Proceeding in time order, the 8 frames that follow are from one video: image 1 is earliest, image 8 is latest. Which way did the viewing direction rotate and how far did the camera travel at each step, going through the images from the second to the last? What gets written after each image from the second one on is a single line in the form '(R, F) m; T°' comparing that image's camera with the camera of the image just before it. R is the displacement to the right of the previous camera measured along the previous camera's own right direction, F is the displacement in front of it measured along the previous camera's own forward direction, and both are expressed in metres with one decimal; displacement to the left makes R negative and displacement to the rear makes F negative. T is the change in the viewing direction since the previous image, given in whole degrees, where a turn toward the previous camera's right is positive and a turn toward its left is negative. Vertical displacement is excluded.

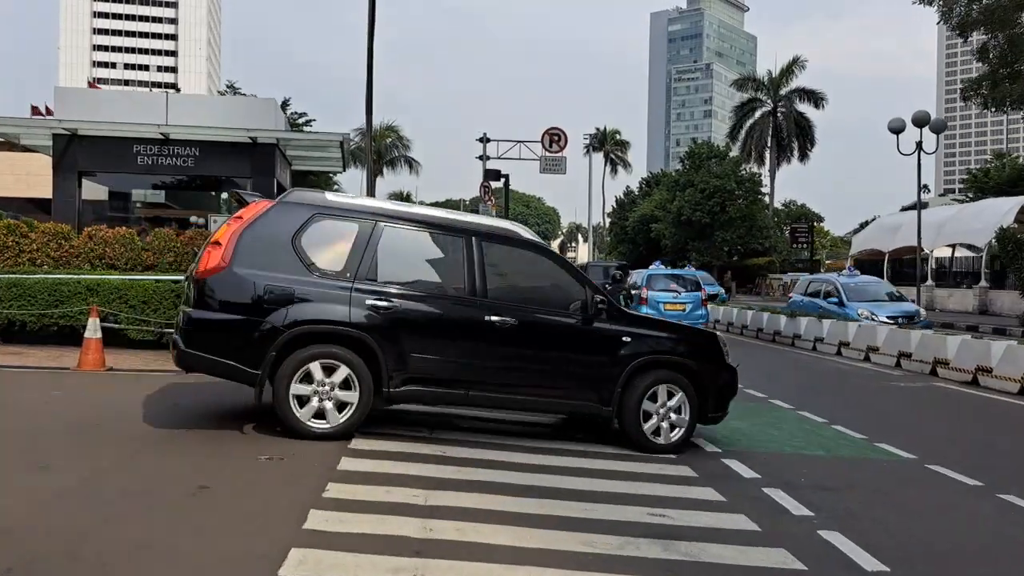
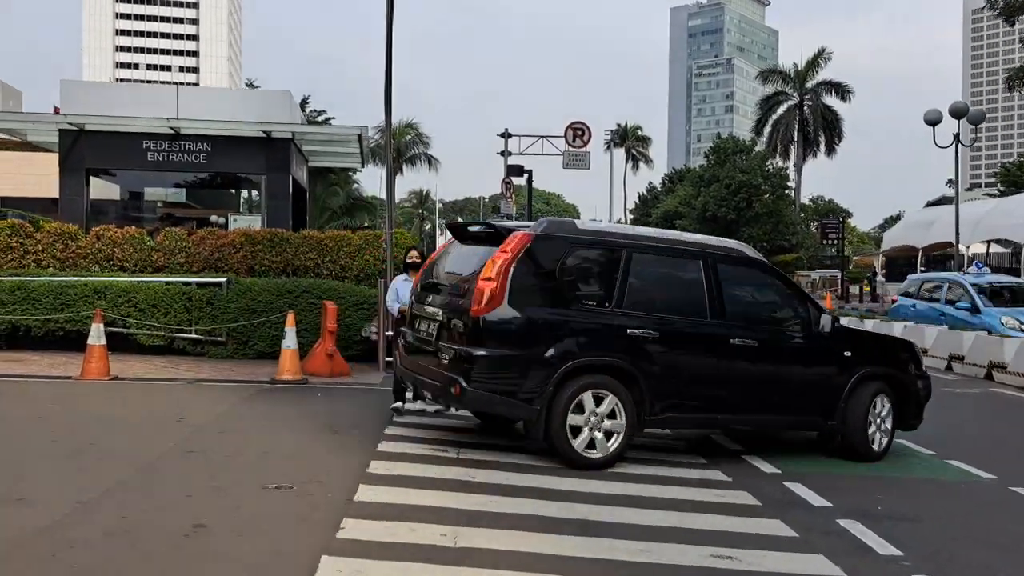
(-0.1, +0.8) m; -1°
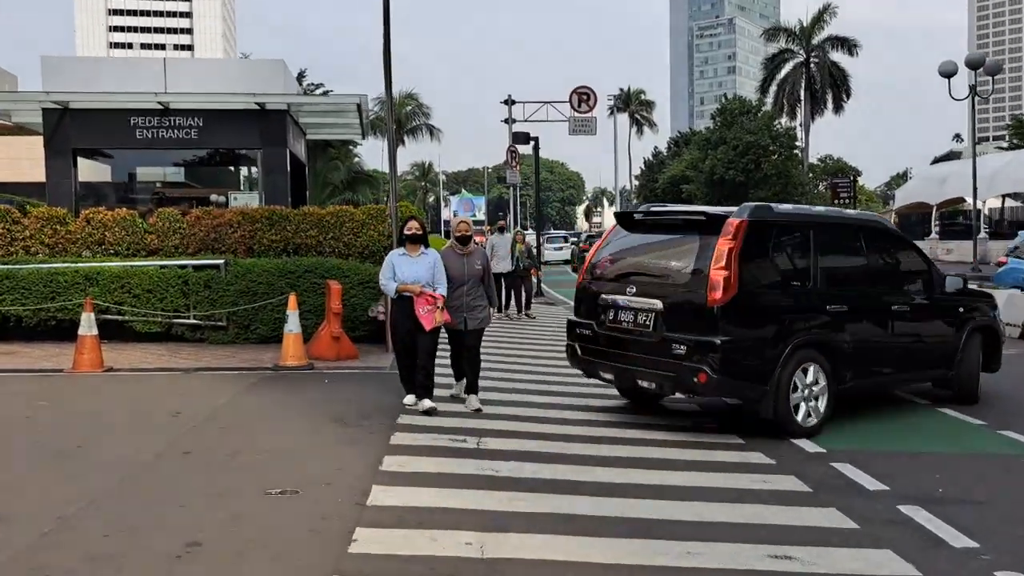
(-0.1, +0.7) m; 0°
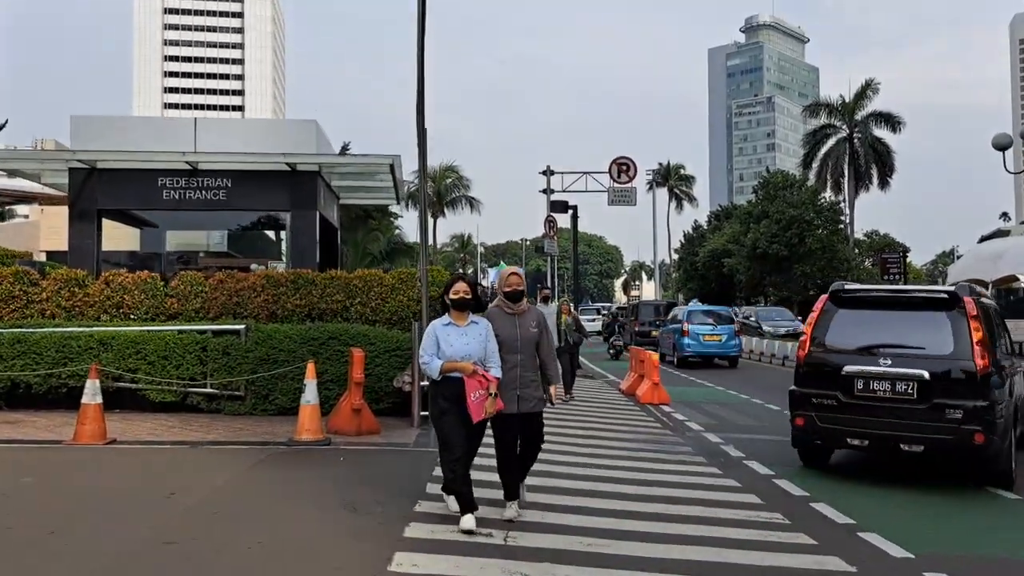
(0.0, +0.9) m; -3°
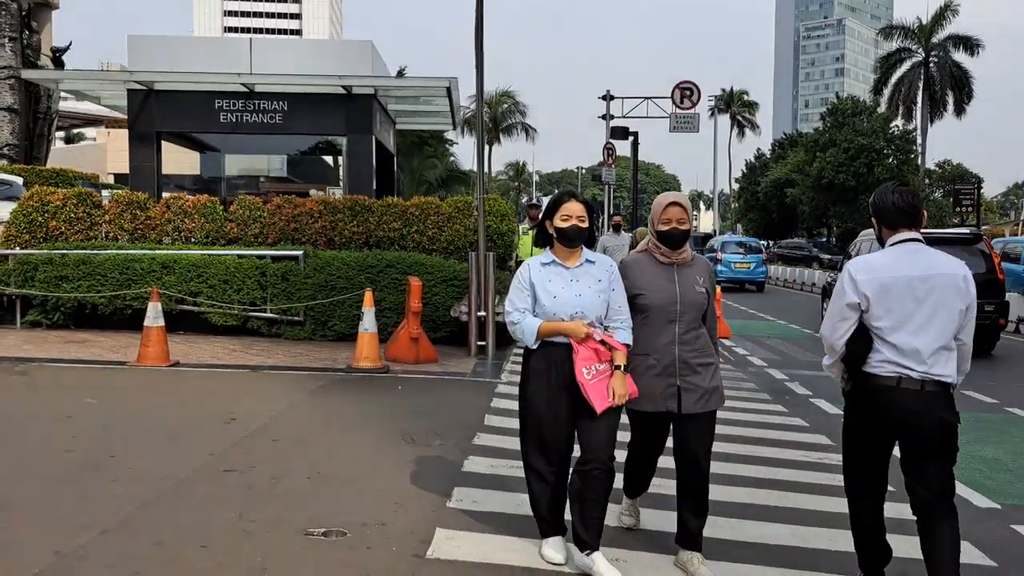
(-0.1, +0.3) m; -4°
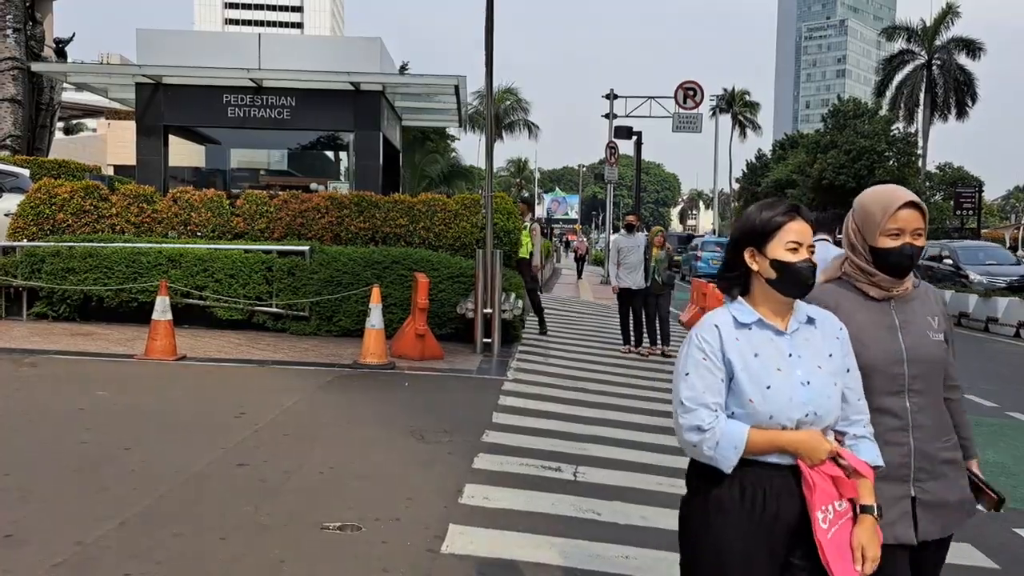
(-0.1, 0.0) m; 0°
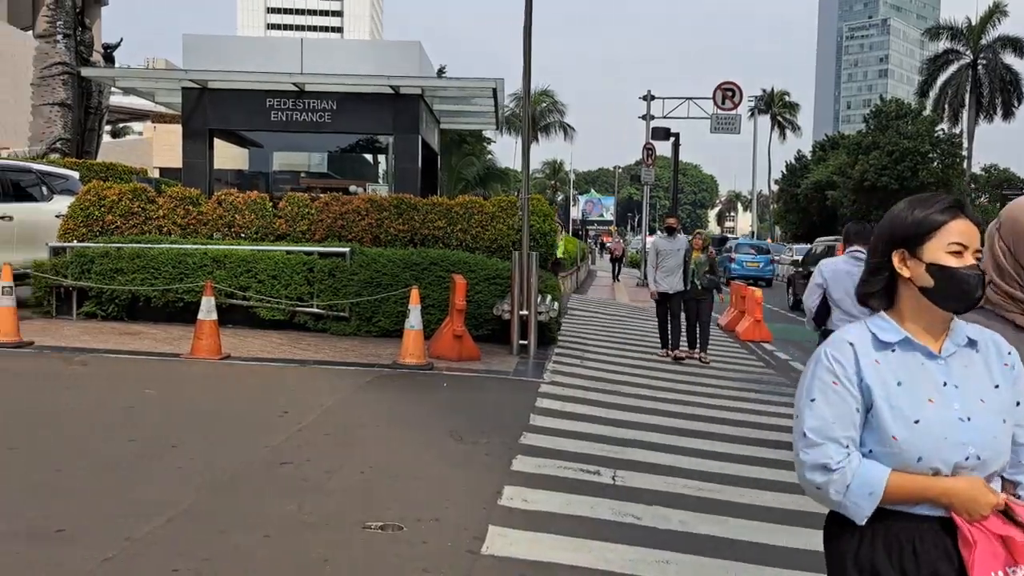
(0.0, -0.1) m; -2°
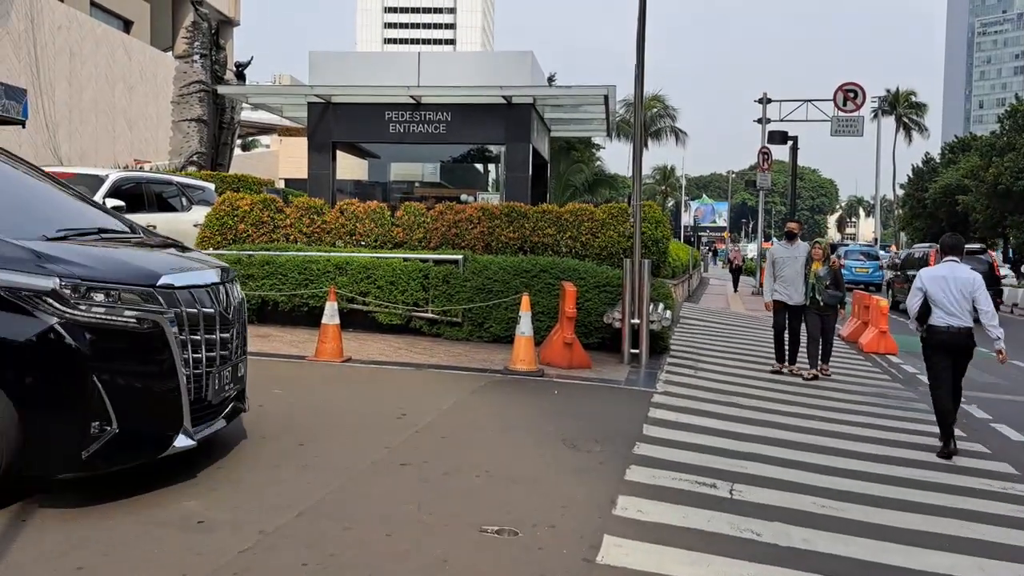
(0.0, -0.1) m; -8°
